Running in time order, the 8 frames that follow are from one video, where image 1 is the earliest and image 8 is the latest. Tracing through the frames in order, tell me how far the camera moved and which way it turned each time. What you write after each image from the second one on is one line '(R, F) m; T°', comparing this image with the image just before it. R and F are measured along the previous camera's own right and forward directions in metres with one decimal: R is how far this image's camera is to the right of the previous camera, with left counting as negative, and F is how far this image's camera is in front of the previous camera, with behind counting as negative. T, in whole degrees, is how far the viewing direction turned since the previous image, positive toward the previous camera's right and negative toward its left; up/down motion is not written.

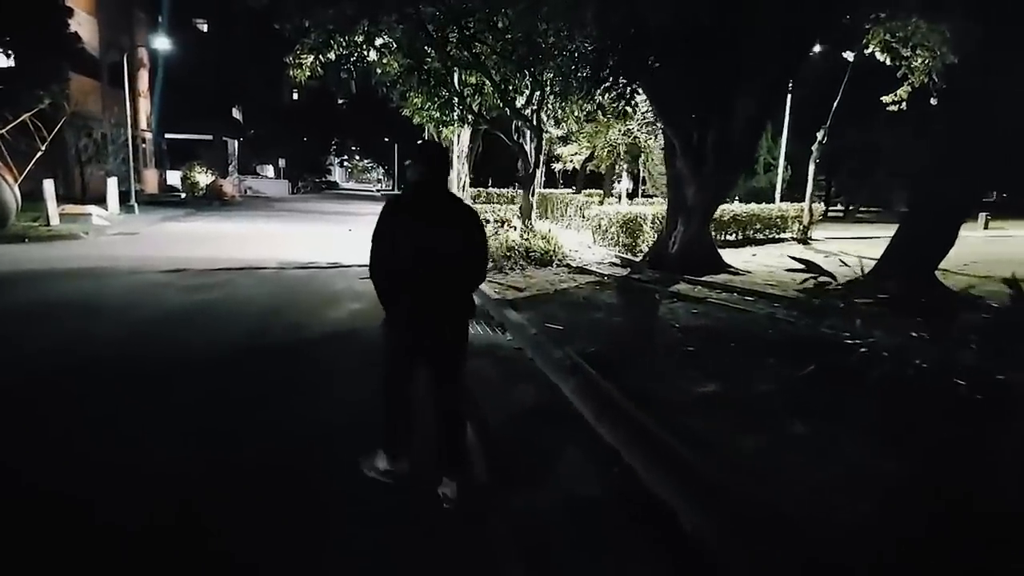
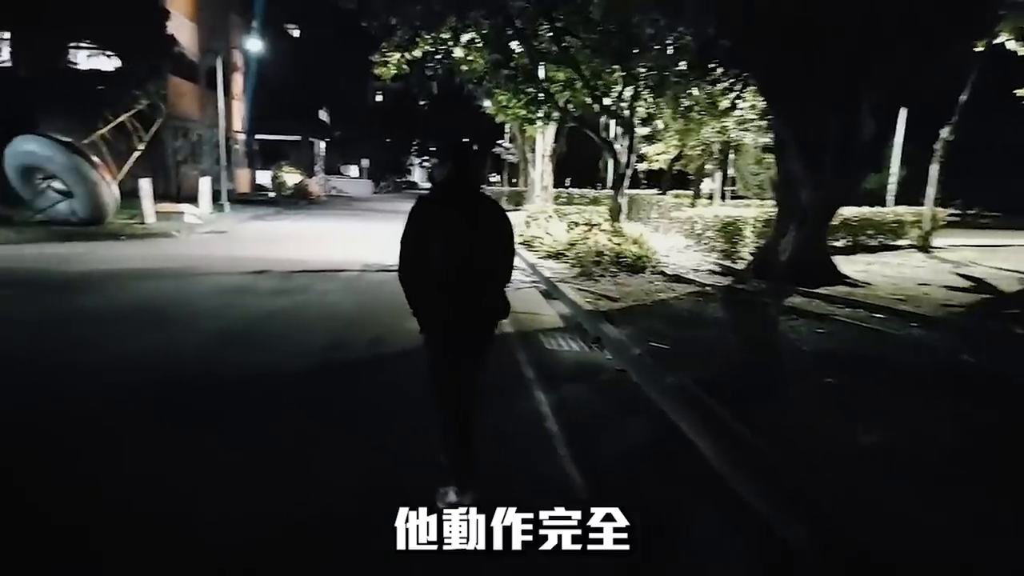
(-0.4, +1.0) m; -6°
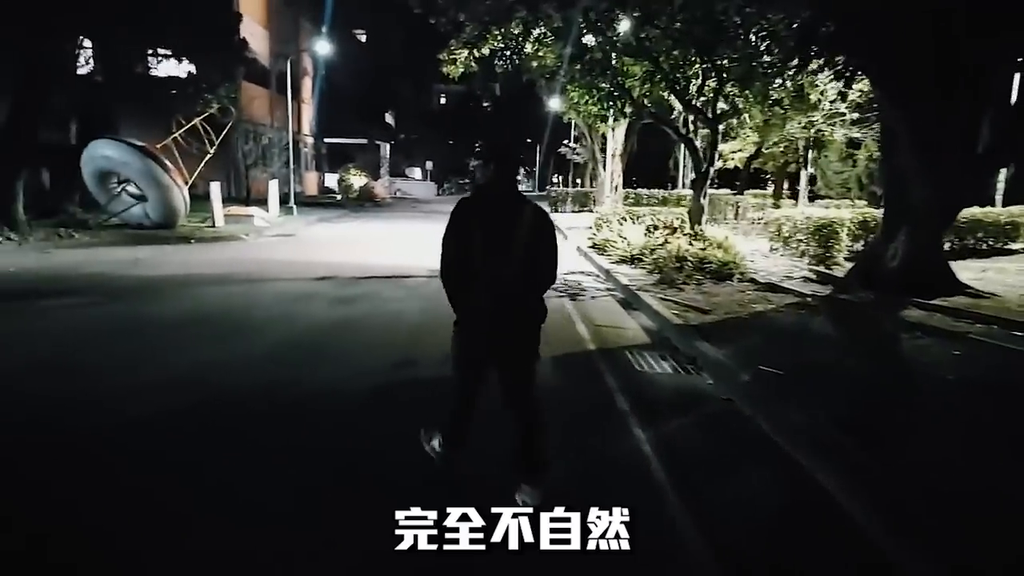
(-0.3, +0.9) m; -5°
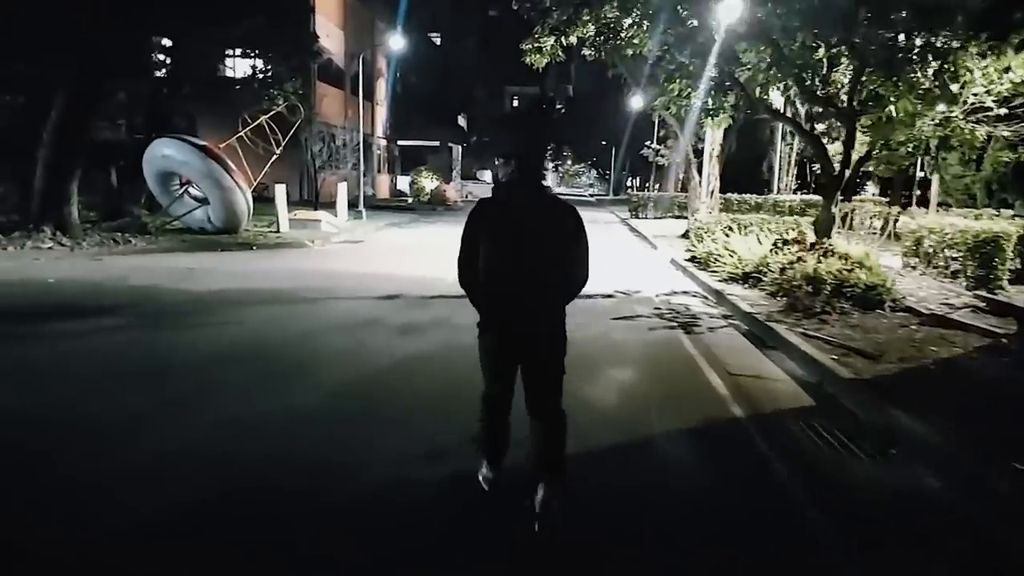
(-0.5, +2.2) m; -6°
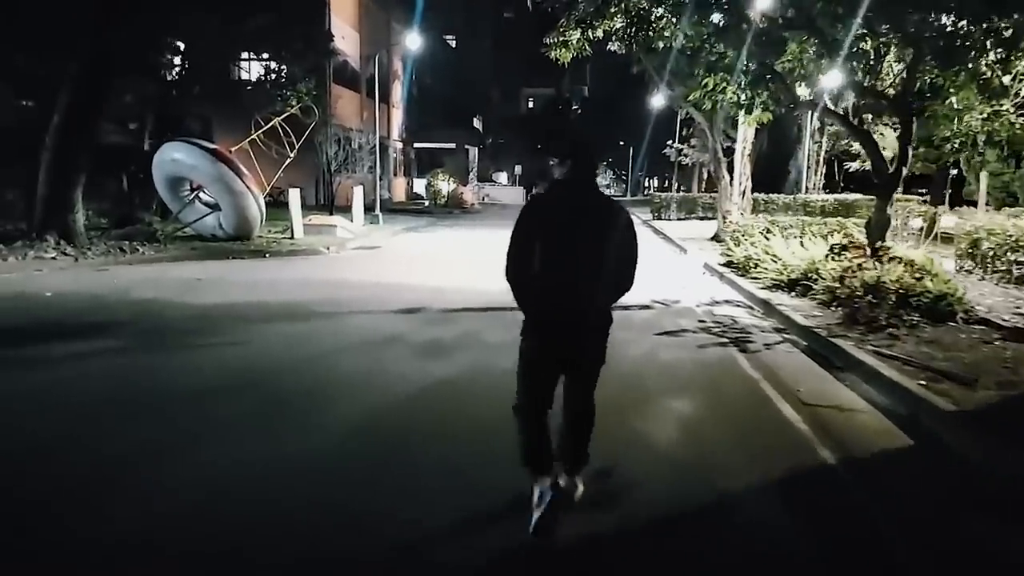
(-0.3, +1.0) m; -1°
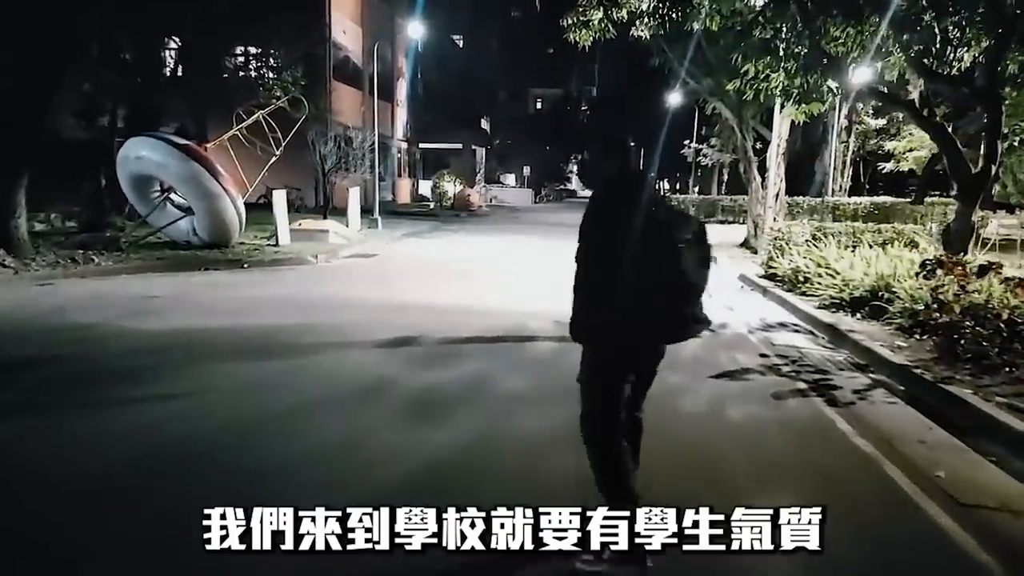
(-0.1, +2.1) m; -1°
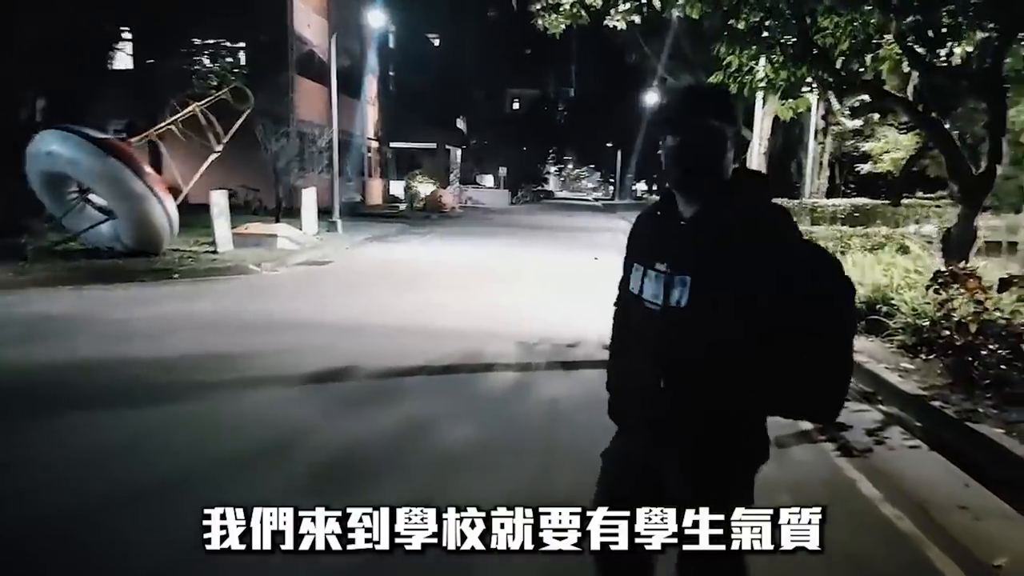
(+0.3, +1.3) m; +2°
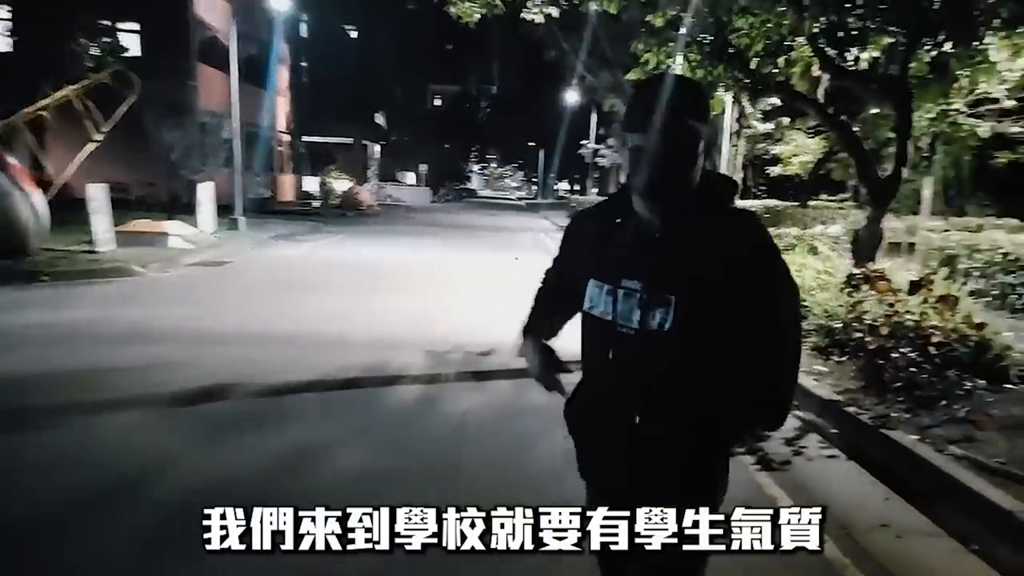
(+0.2, +0.6) m; +7°
